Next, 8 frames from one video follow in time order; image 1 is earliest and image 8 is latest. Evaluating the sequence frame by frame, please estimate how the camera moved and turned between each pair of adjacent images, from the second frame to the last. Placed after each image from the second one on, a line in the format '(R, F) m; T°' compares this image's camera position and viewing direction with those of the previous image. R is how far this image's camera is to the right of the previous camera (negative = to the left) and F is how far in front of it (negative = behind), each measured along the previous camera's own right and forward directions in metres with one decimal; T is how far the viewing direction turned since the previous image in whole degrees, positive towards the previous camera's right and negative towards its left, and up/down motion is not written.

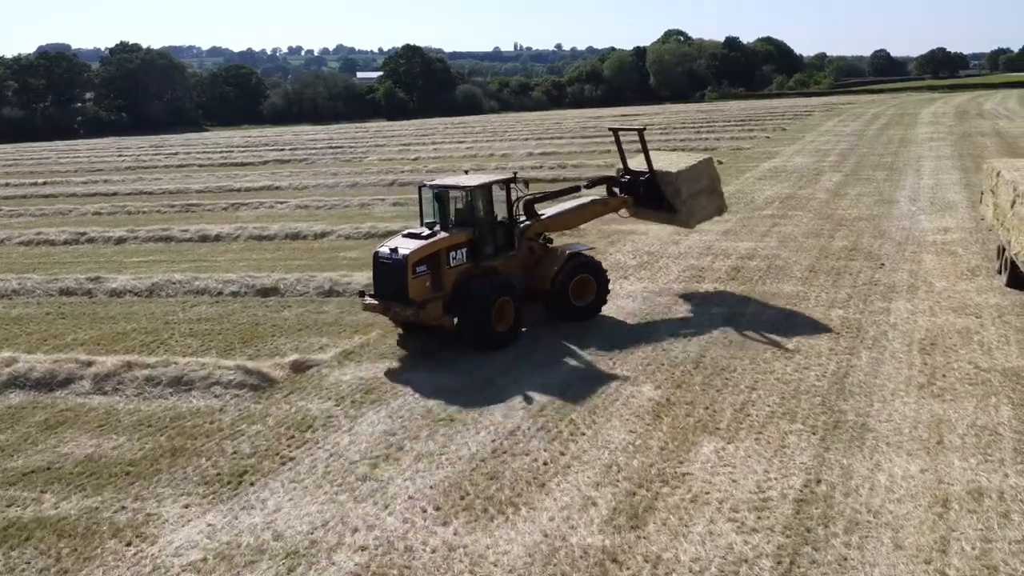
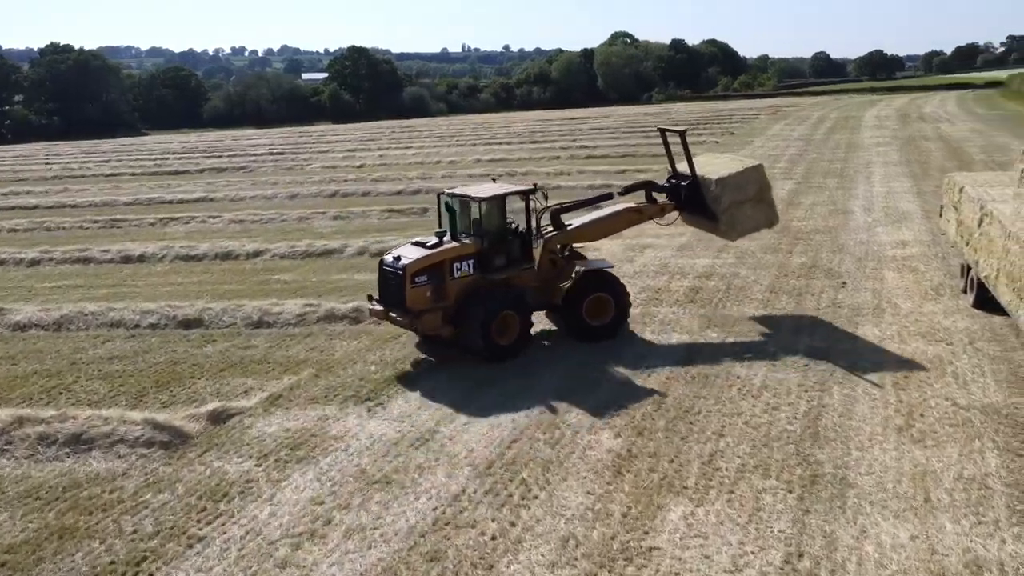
(+0.1, +0.9) m; +3°
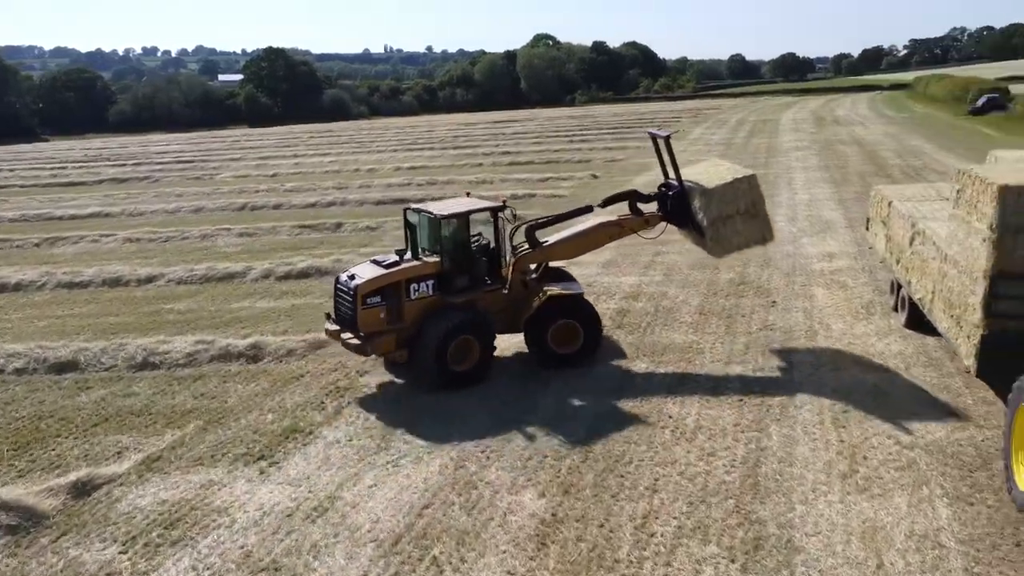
(+0.2, +0.9) m; +5°
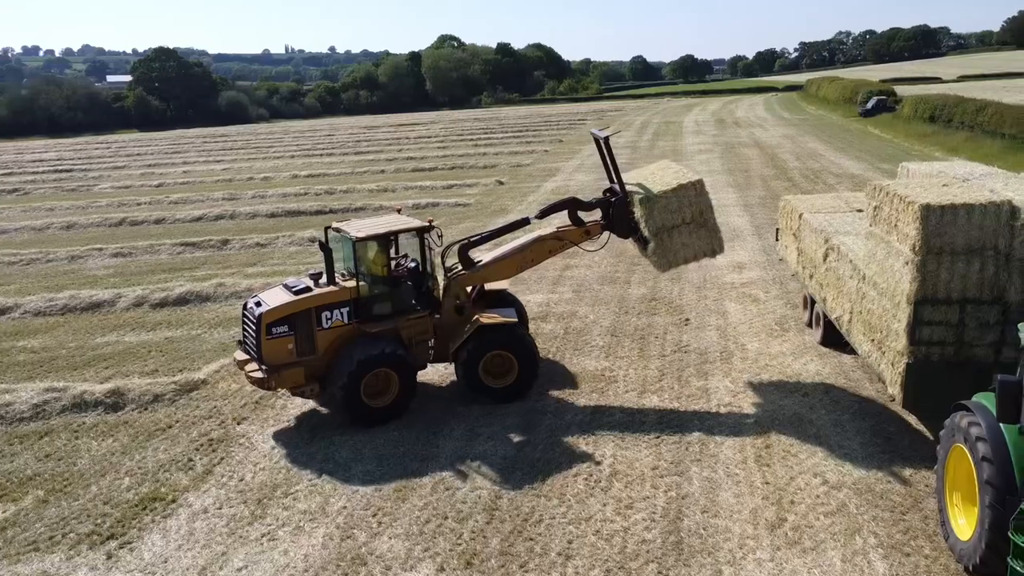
(+0.2, +0.9) m; +6°
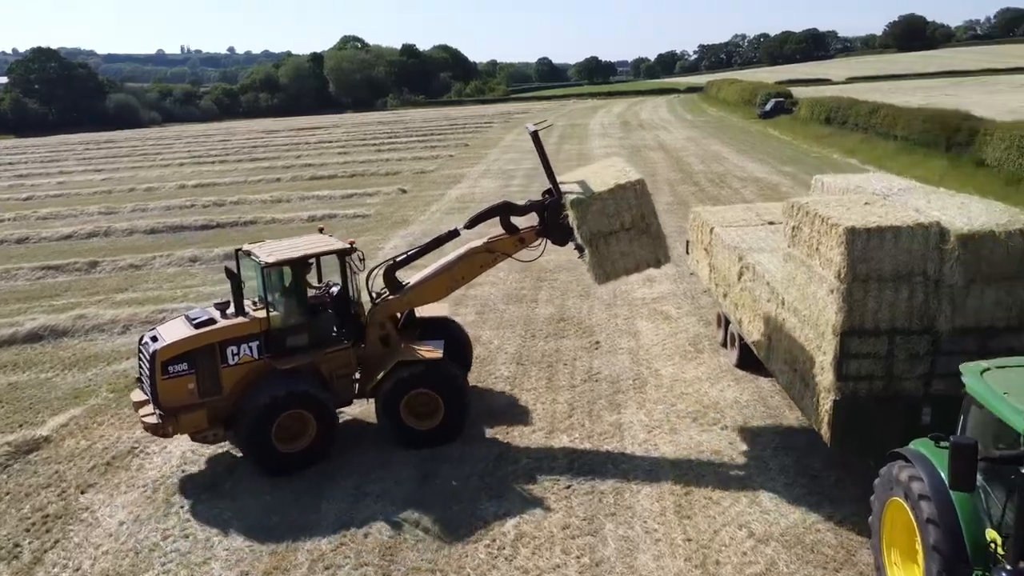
(+0.2, +0.9) m; +6°
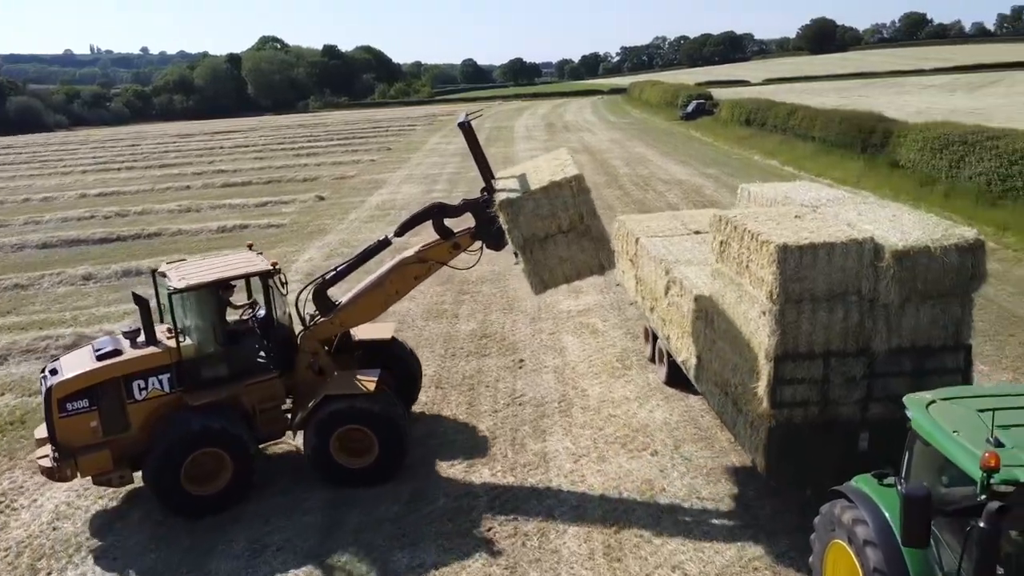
(+0.2, +0.6) m; +5°
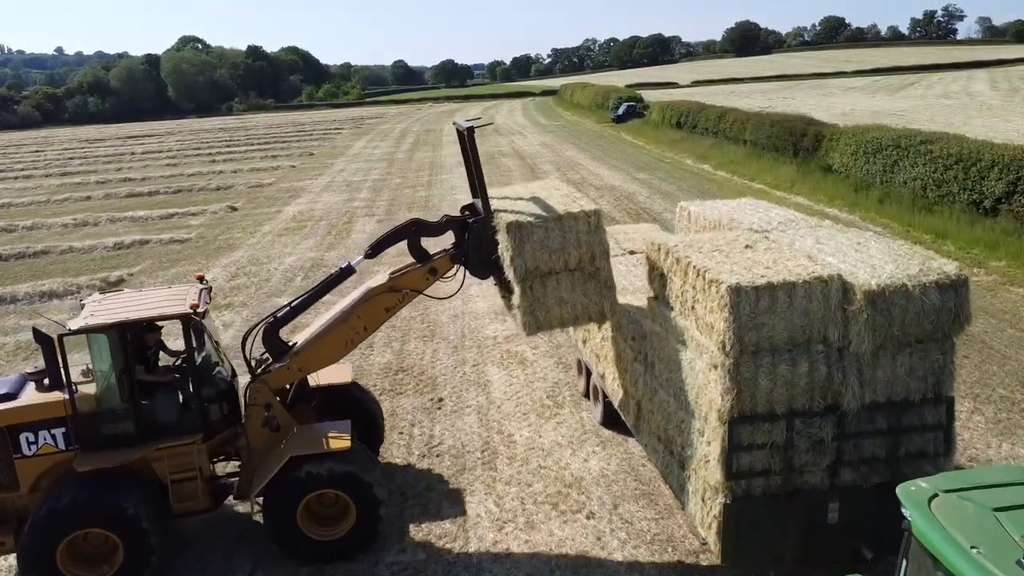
(+0.2, +1.1) m; +5°
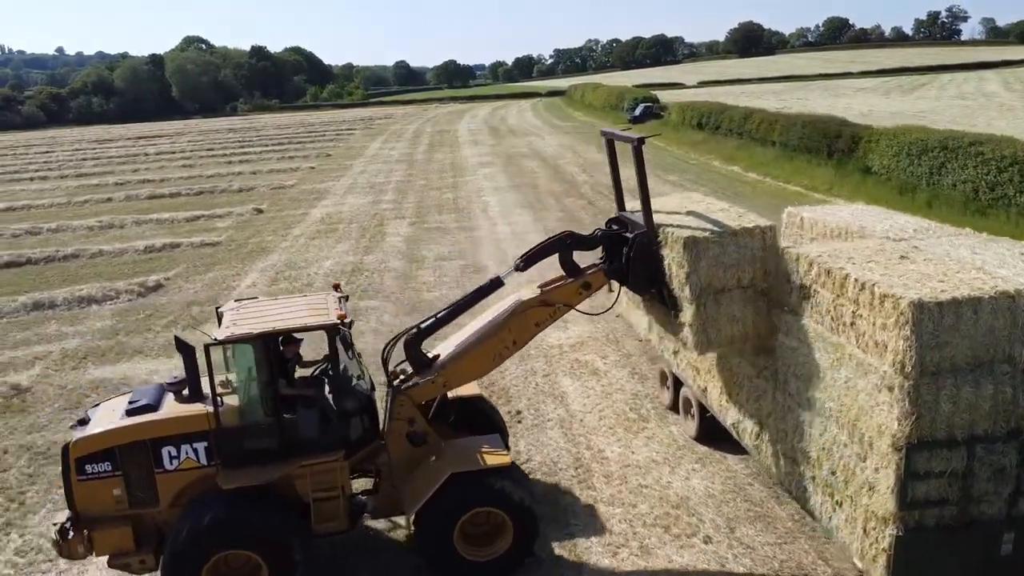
(-0.9, +0.4) m; 0°
